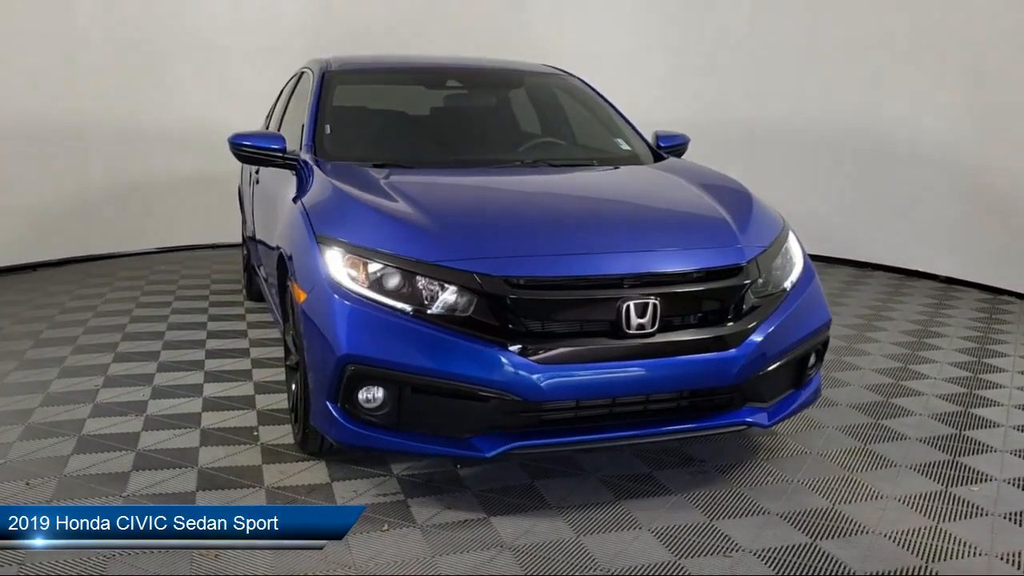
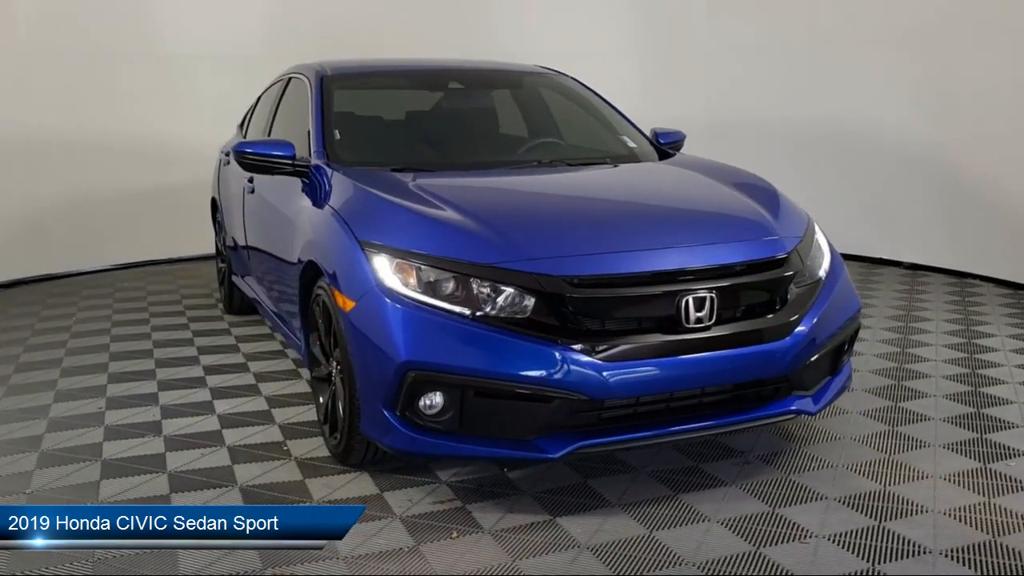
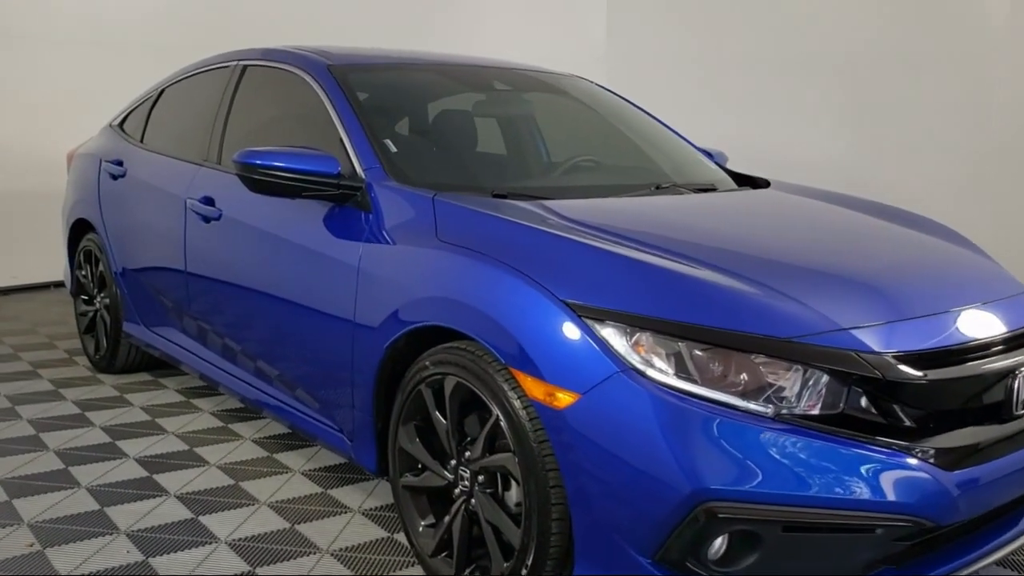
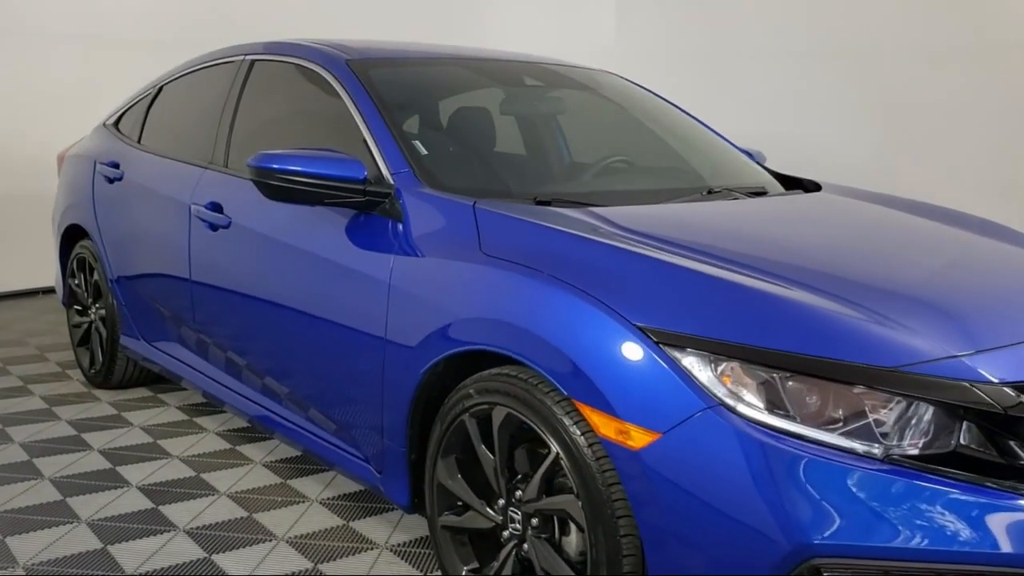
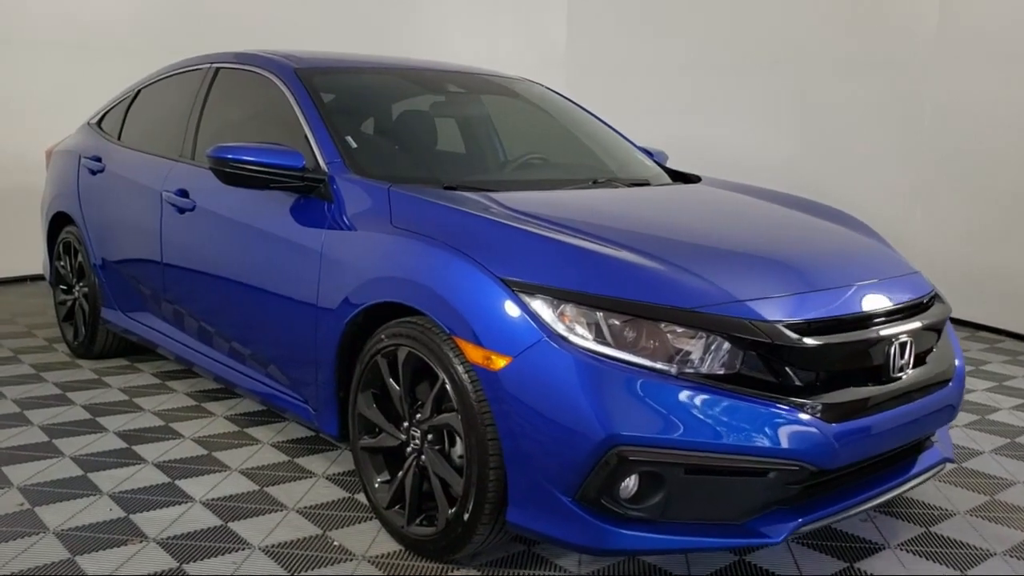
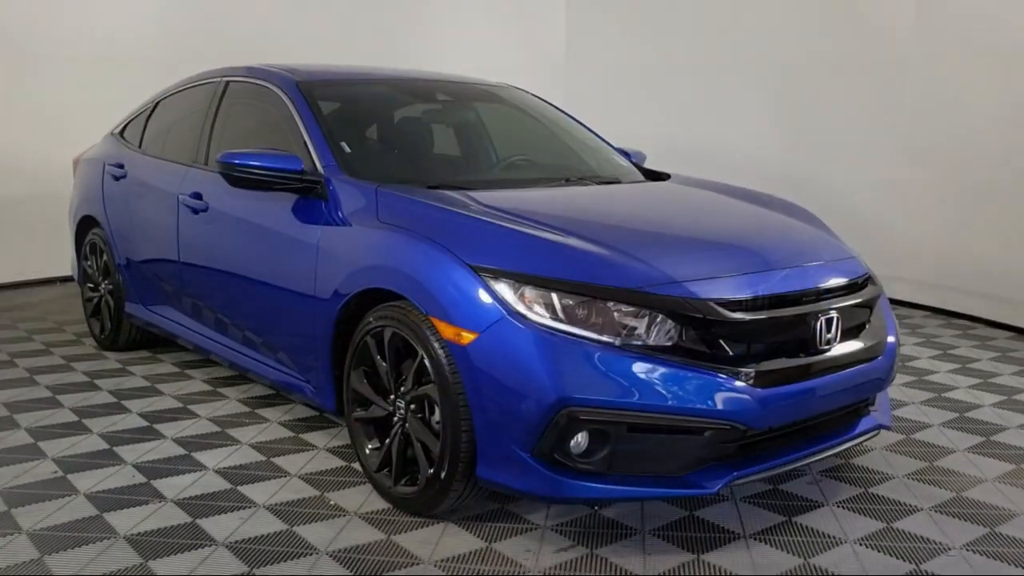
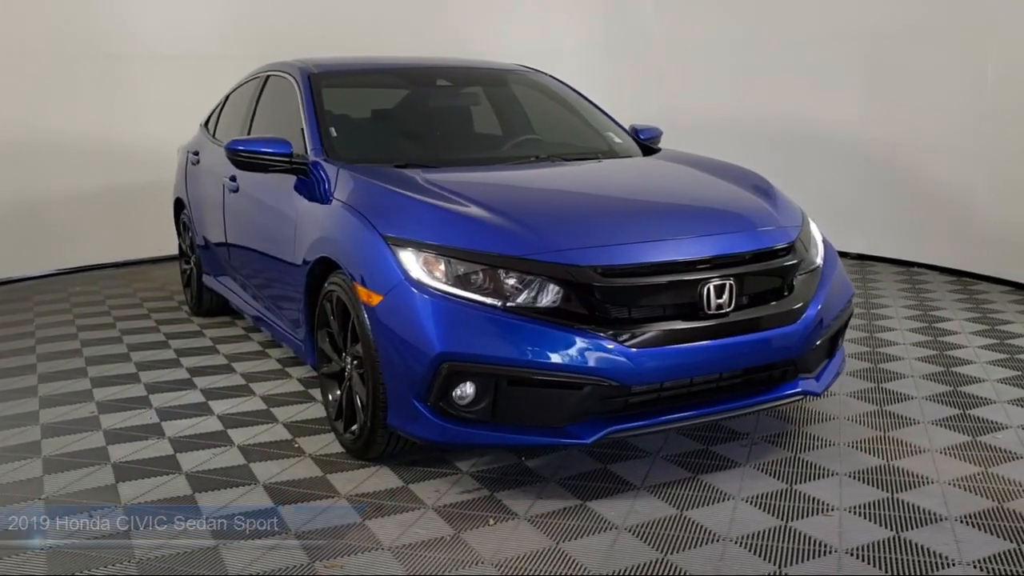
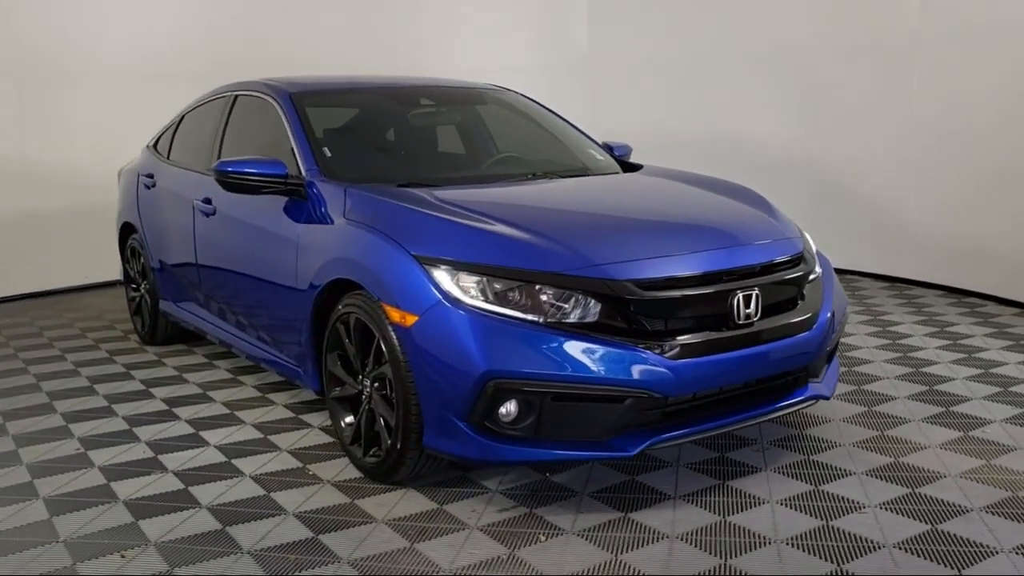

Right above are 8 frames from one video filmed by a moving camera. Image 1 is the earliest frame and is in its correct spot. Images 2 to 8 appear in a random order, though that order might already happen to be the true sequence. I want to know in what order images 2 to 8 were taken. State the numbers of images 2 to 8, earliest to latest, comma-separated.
2, 7, 8, 6, 5, 3, 4
